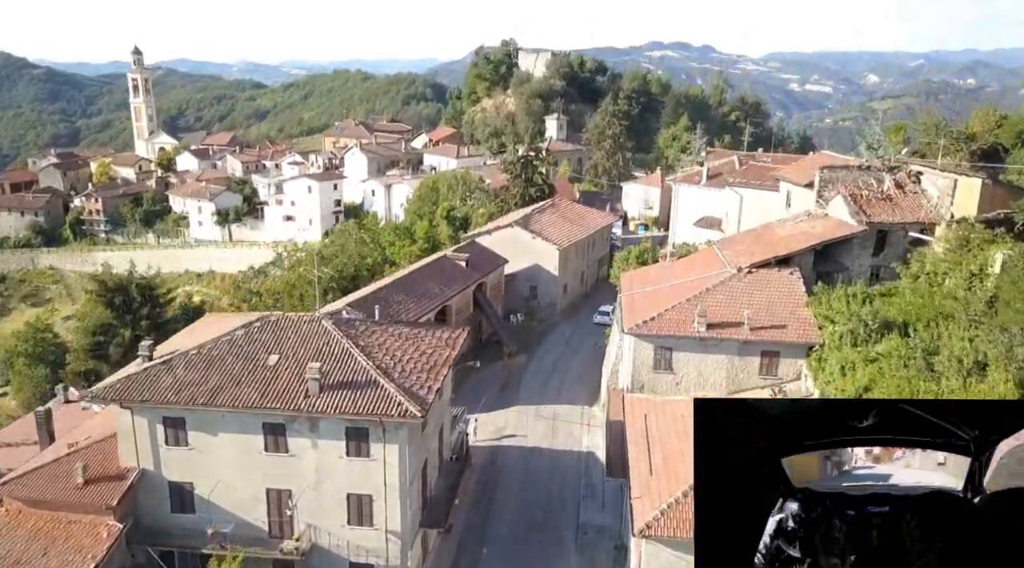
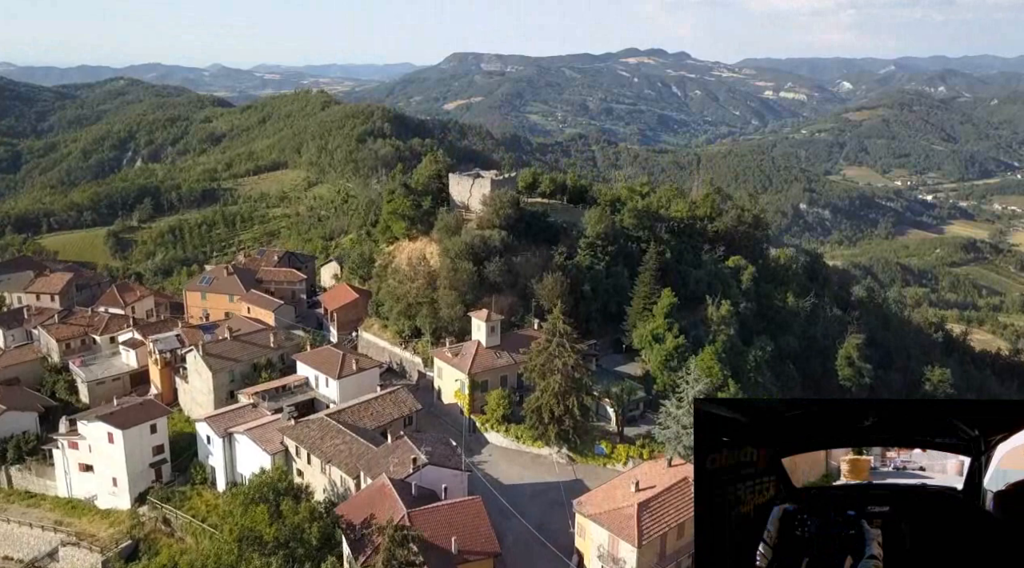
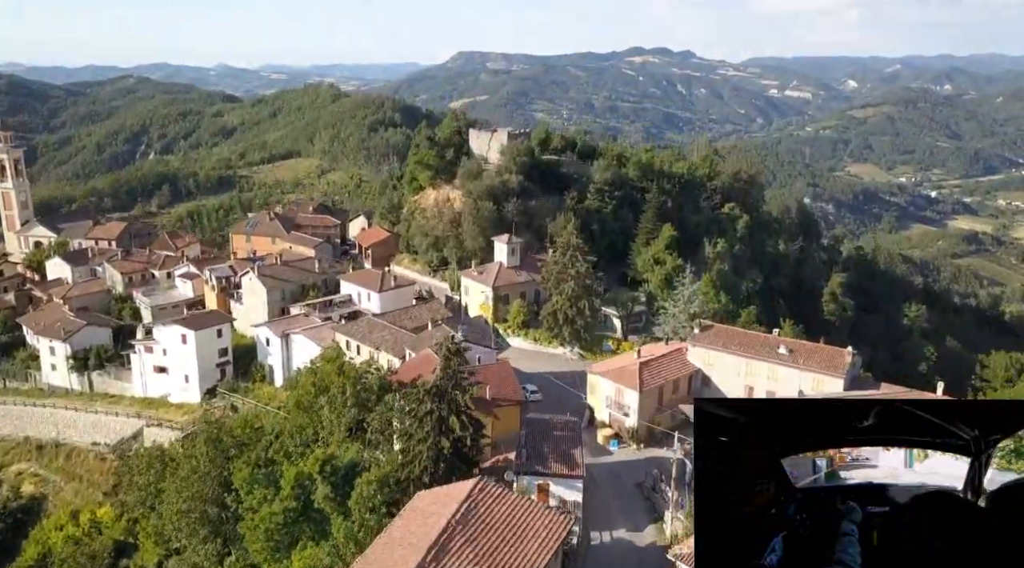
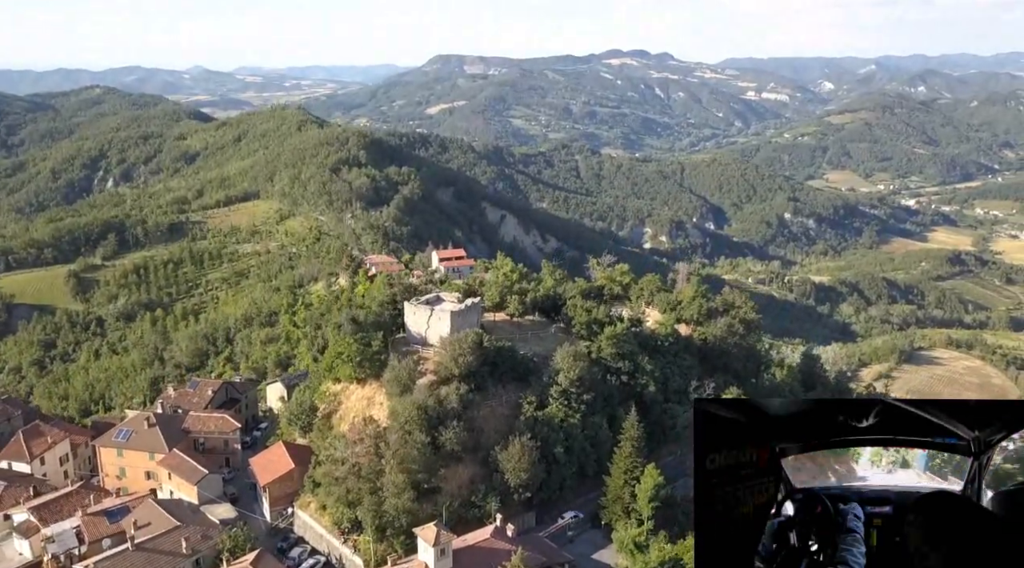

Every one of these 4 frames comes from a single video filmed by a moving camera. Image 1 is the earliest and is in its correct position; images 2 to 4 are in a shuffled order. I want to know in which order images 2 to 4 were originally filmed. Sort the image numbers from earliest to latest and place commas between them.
3, 2, 4
